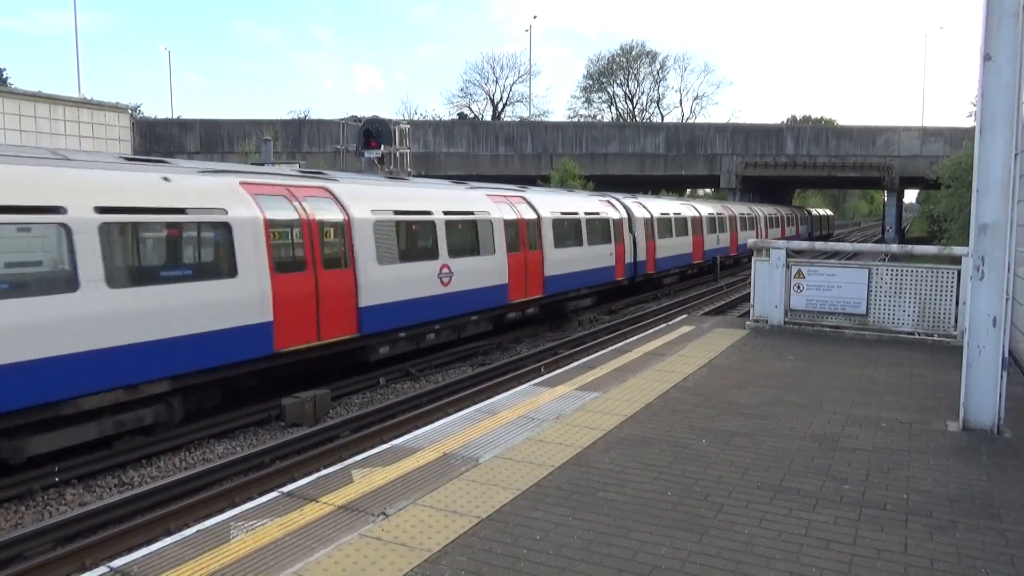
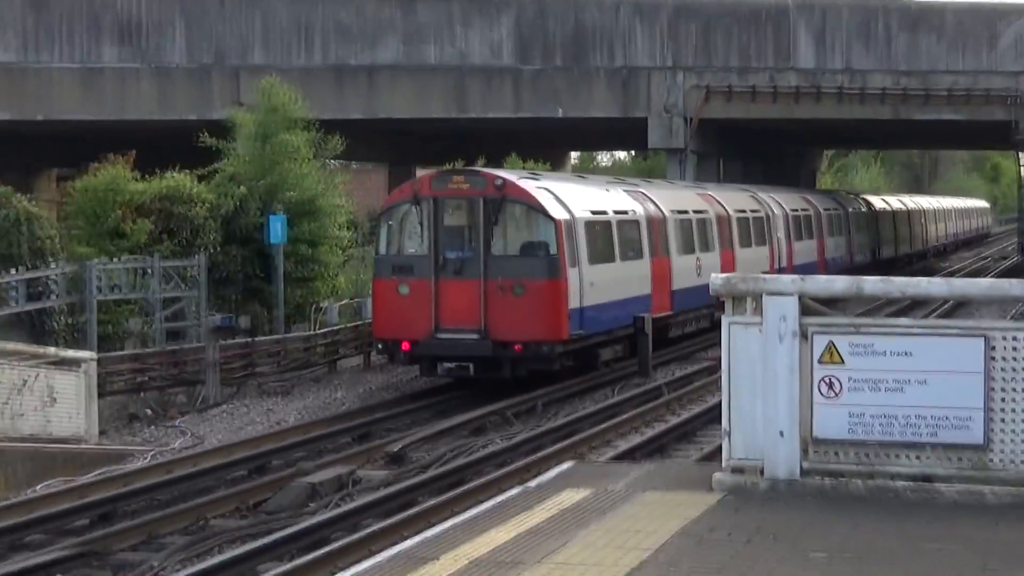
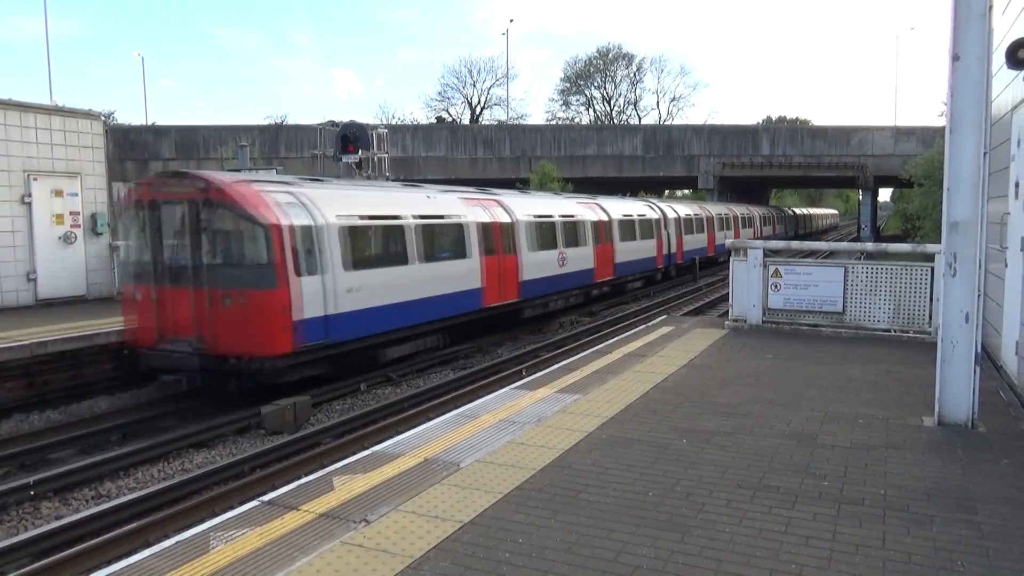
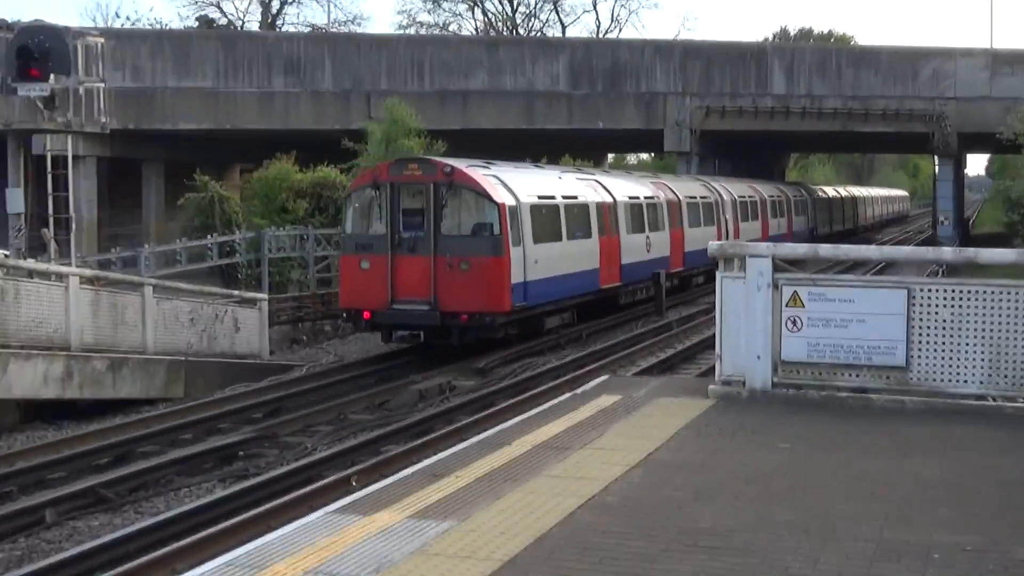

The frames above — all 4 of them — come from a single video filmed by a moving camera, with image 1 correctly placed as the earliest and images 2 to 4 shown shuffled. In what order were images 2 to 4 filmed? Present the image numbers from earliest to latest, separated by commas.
3, 4, 2
